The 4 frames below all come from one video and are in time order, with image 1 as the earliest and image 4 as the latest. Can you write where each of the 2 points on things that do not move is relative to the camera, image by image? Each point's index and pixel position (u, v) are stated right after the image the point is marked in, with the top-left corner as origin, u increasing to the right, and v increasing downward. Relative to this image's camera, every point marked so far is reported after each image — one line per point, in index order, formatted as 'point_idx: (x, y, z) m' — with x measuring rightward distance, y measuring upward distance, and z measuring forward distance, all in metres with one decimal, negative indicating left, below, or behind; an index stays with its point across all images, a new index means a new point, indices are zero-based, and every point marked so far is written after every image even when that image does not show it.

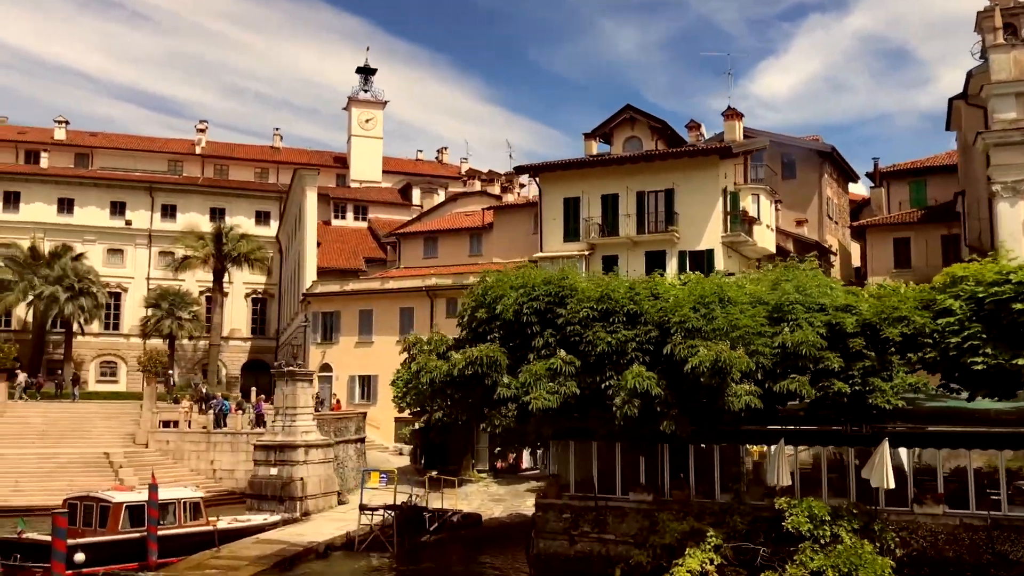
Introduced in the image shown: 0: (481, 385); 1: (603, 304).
0: (-0.6, -2.0, +20.0) m
1: (+1.8, -0.3, +19.2) m
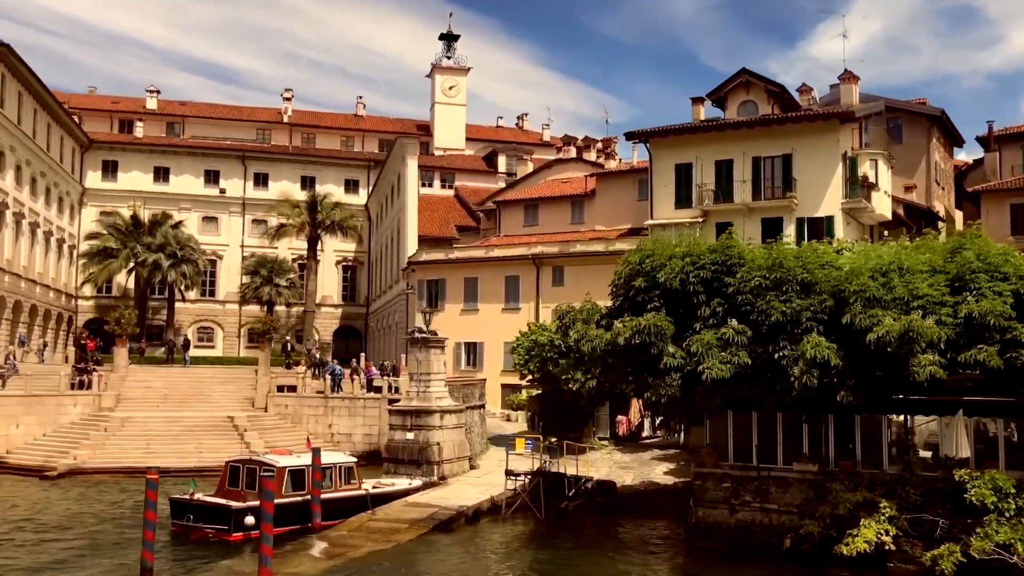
0: (+2.7, -1.3, +19.9) m
1: (+5.1, +0.3, +19.0) m
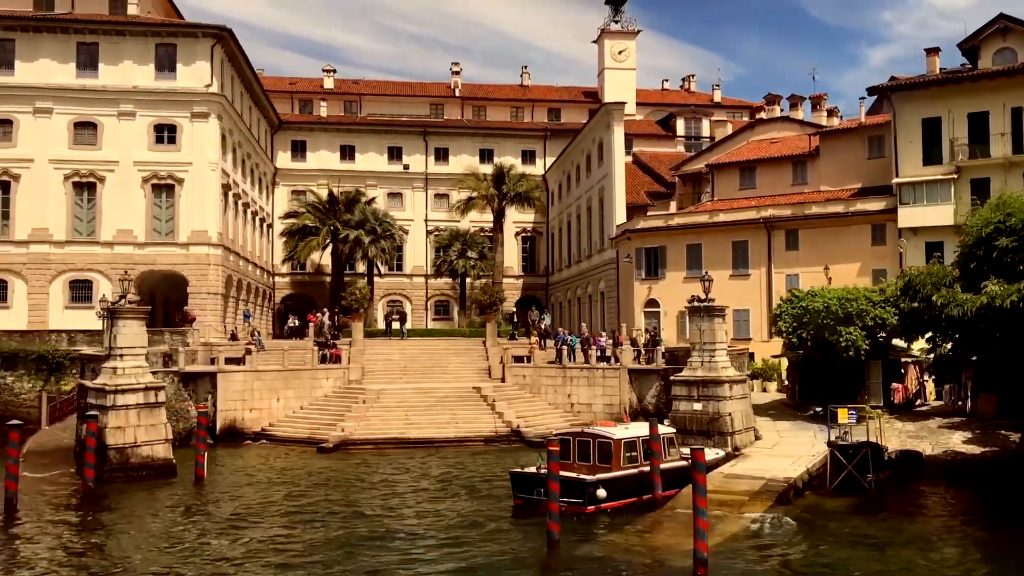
0: (+9.9, -0.6, +18.8) m
1: (+12.1, +1.1, +17.6) m
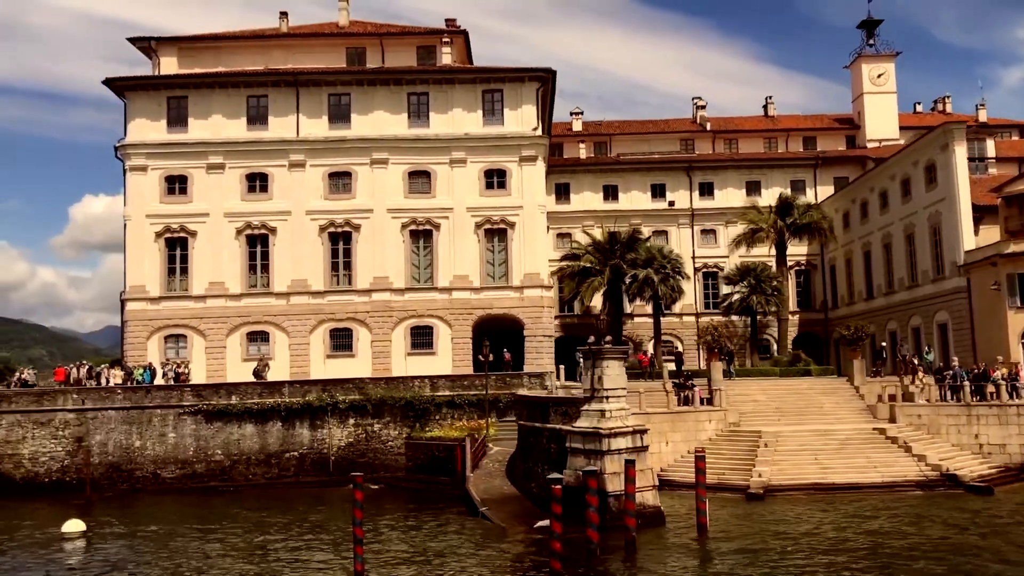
0: (+21.6, -0.6, +15.4) m
1: (+23.6, +1.2, +13.9) m
